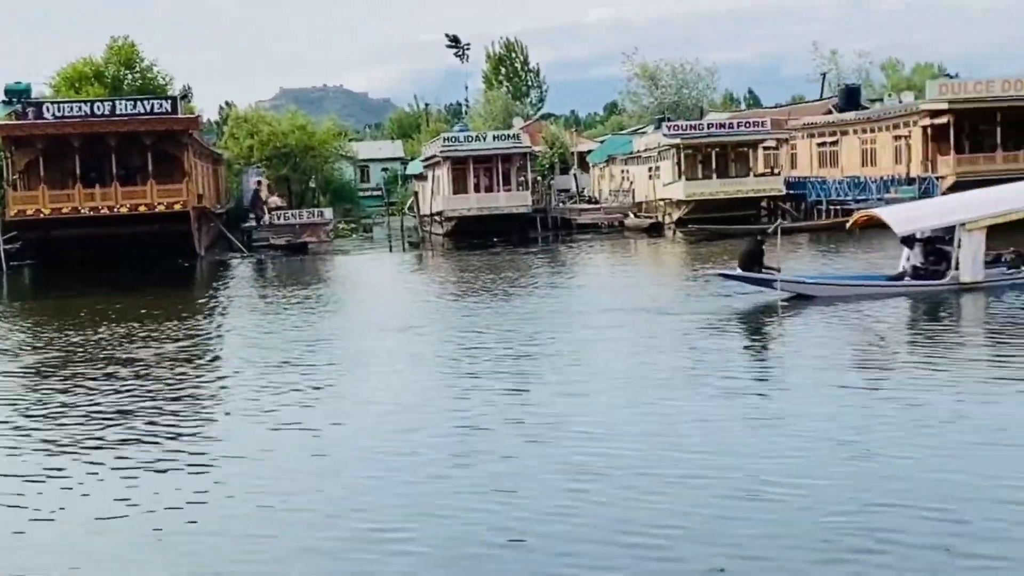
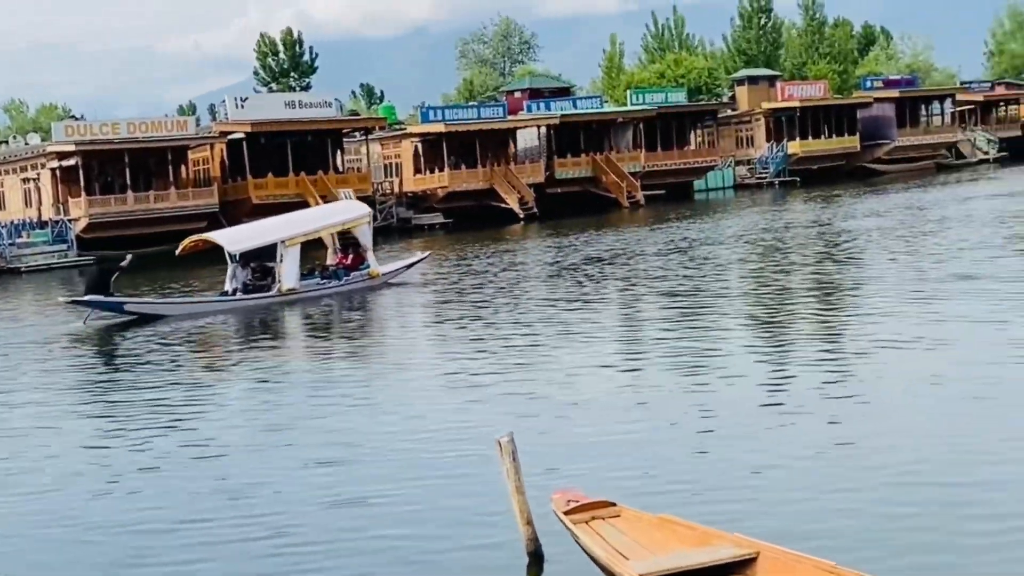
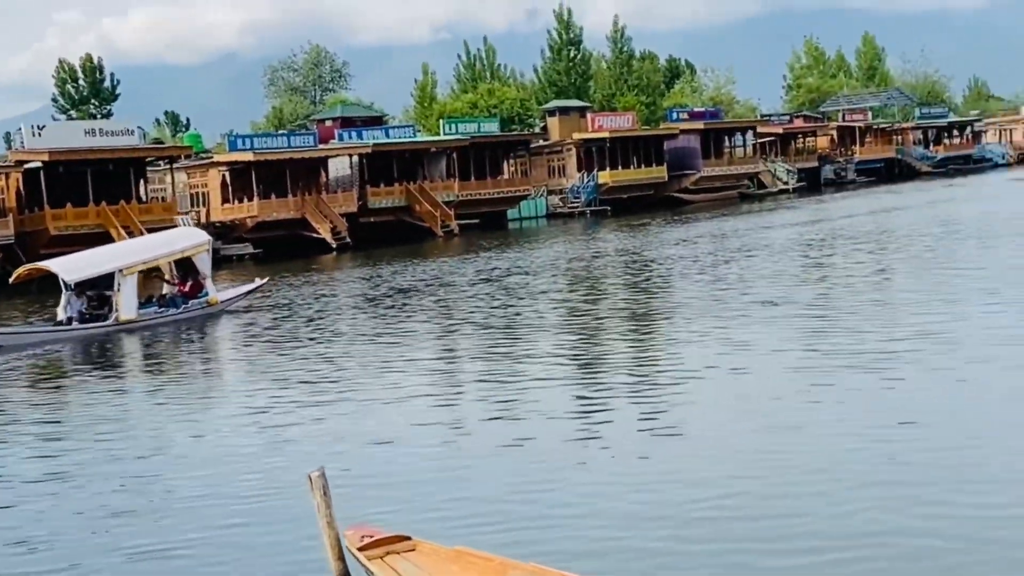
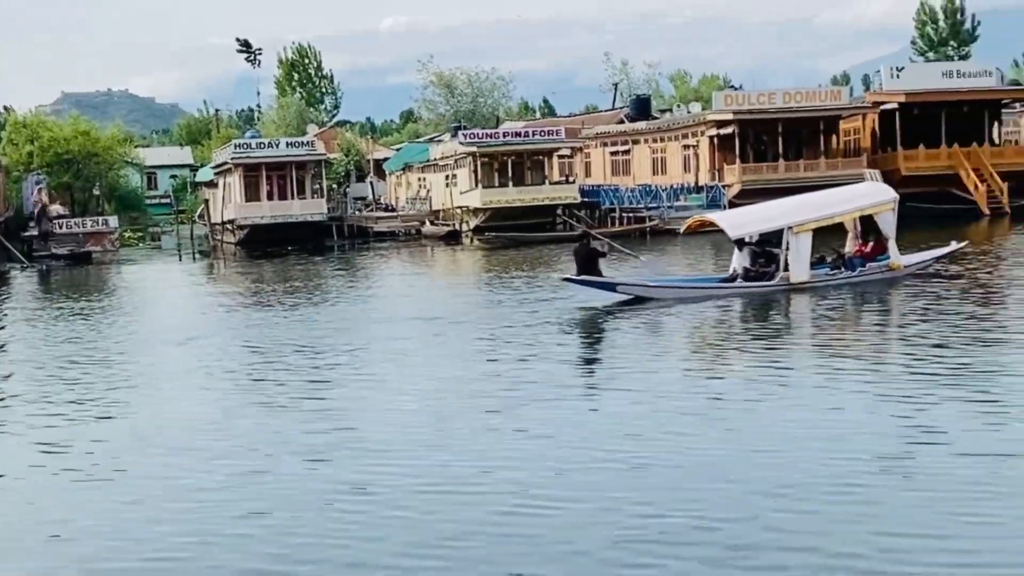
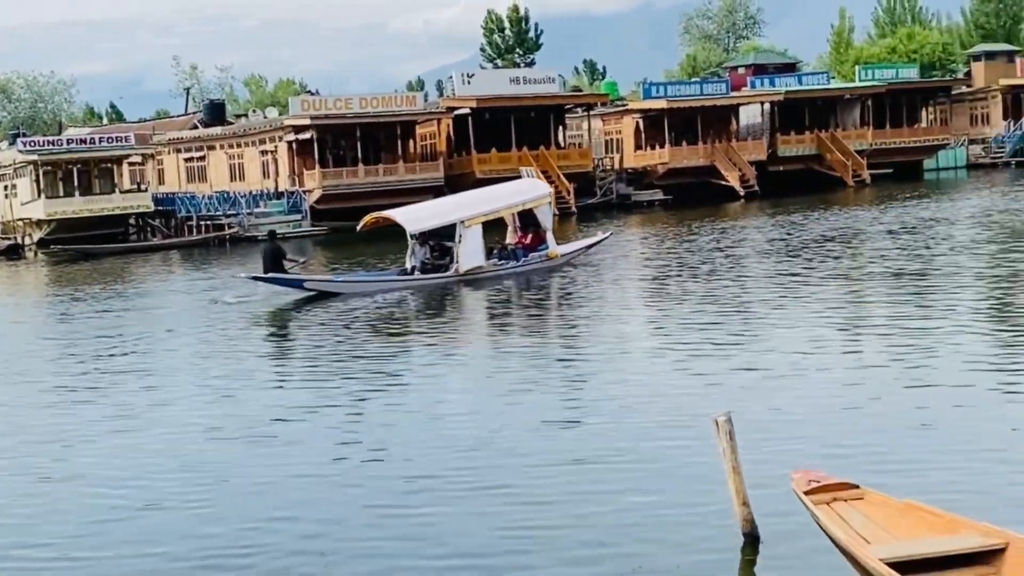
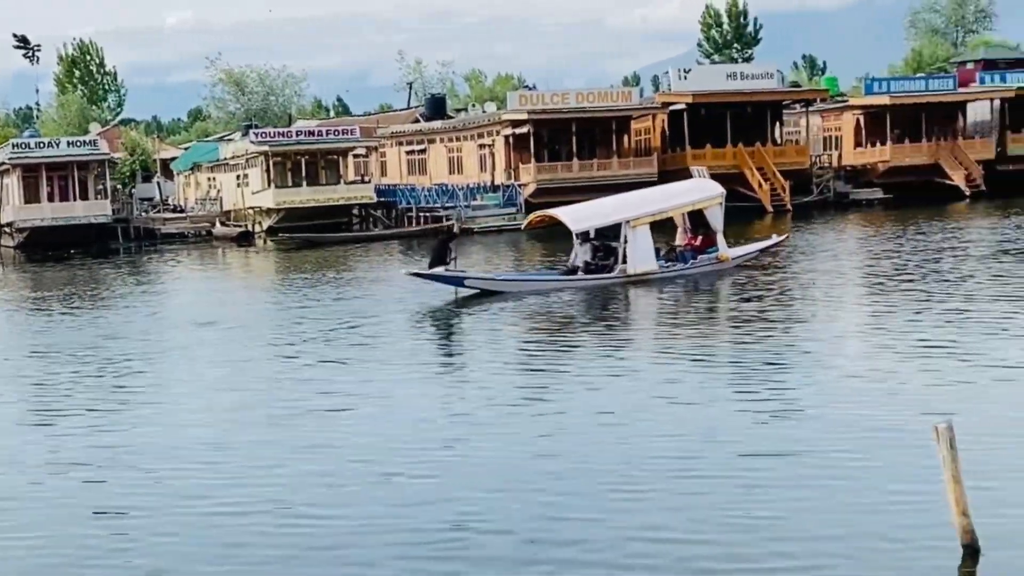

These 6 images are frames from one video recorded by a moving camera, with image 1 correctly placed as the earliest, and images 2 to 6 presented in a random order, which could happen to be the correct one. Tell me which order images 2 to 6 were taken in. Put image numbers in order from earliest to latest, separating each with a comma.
4, 6, 5, 2, 3
